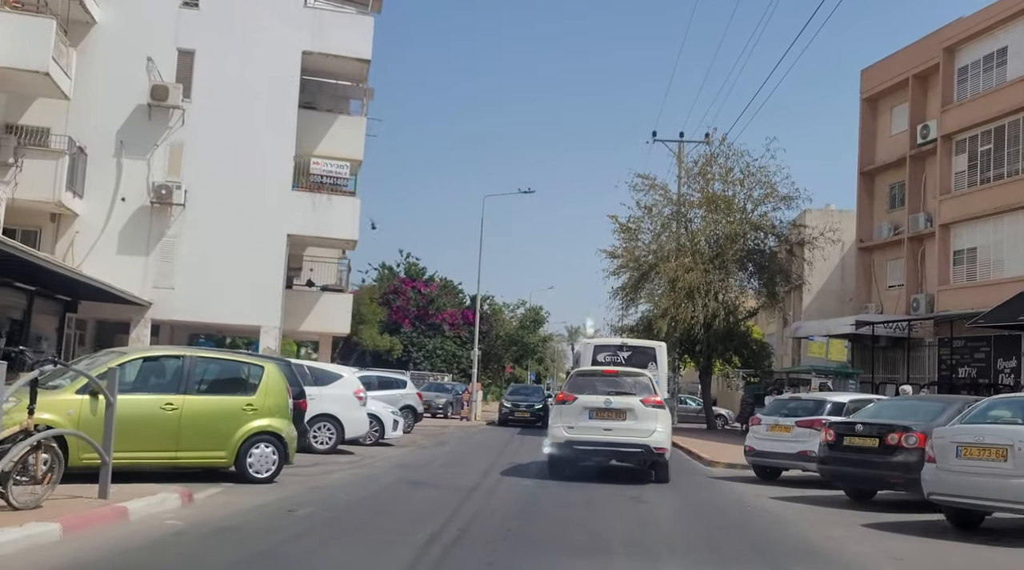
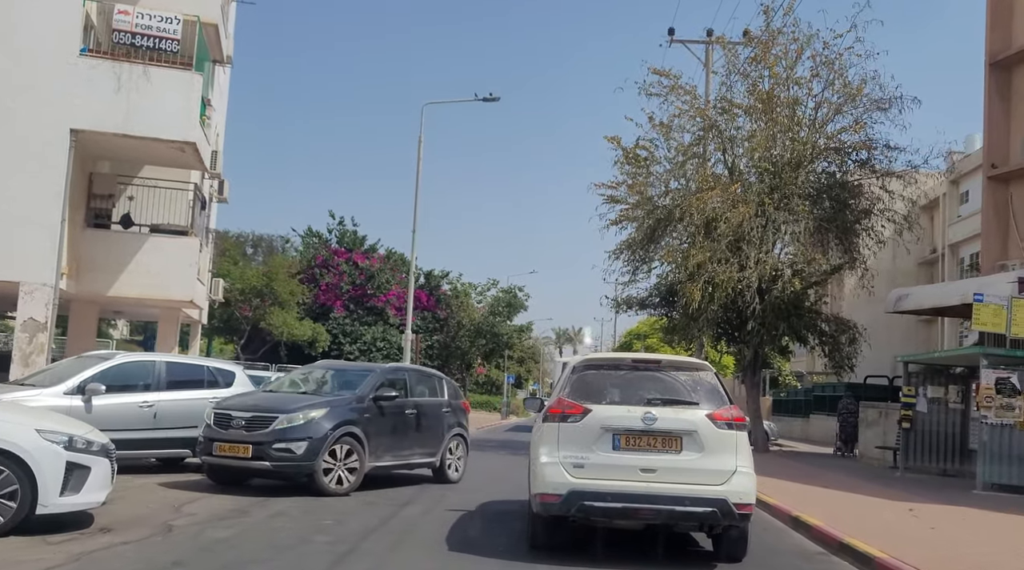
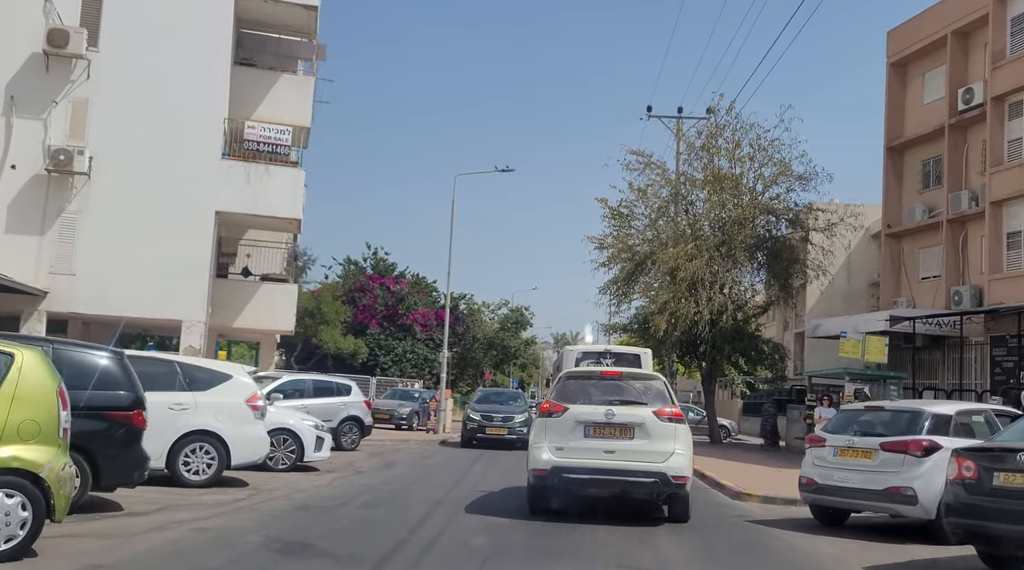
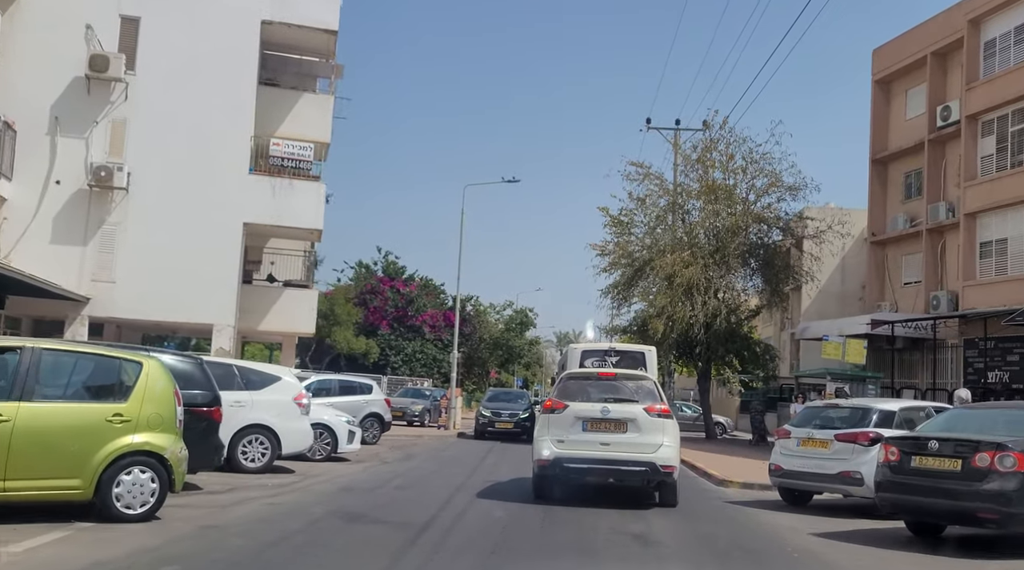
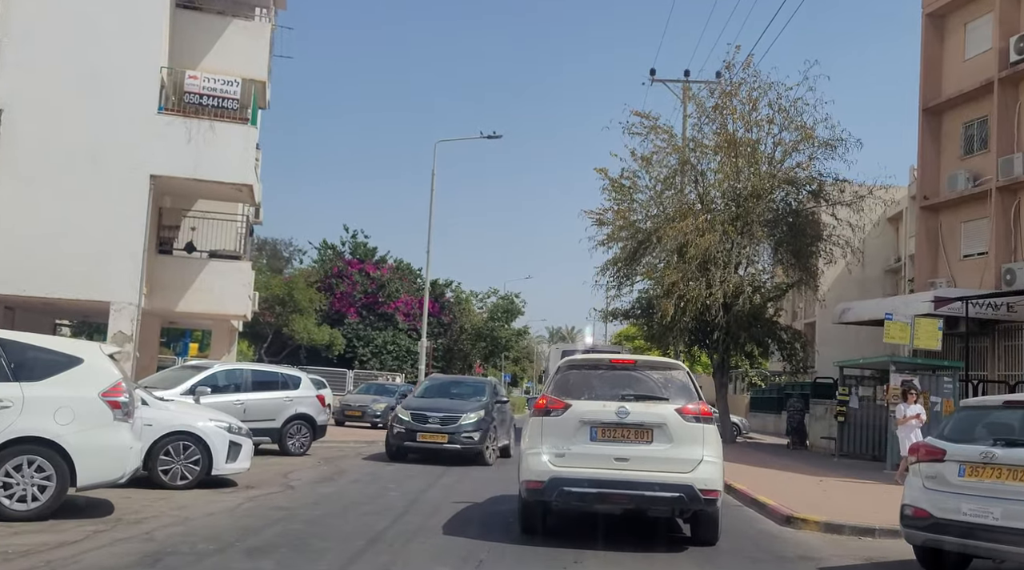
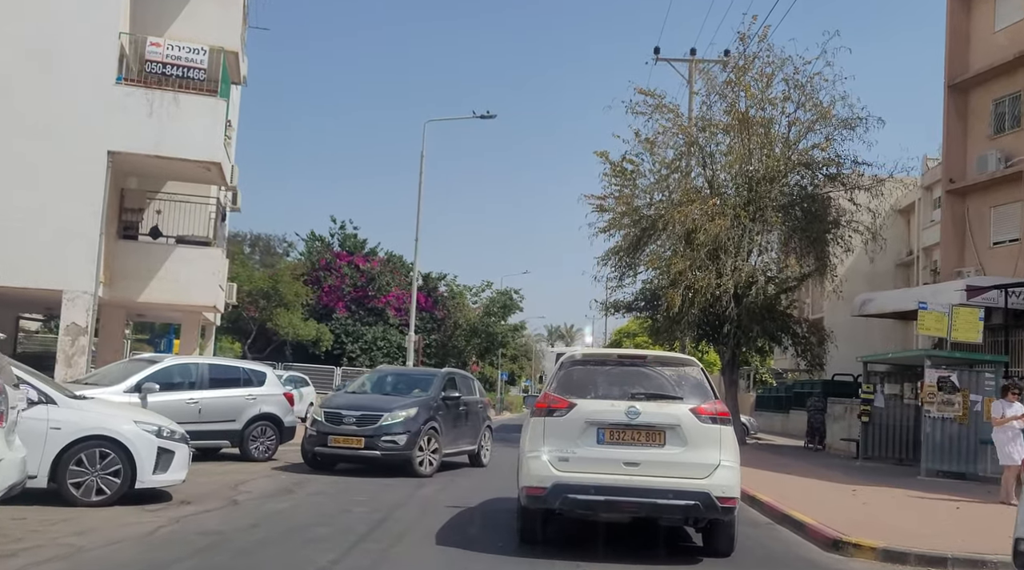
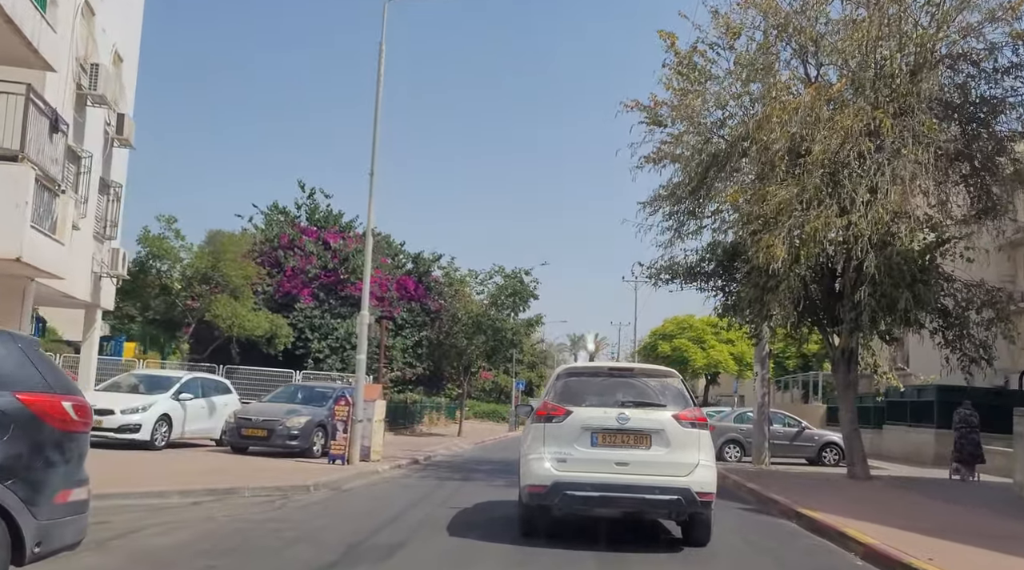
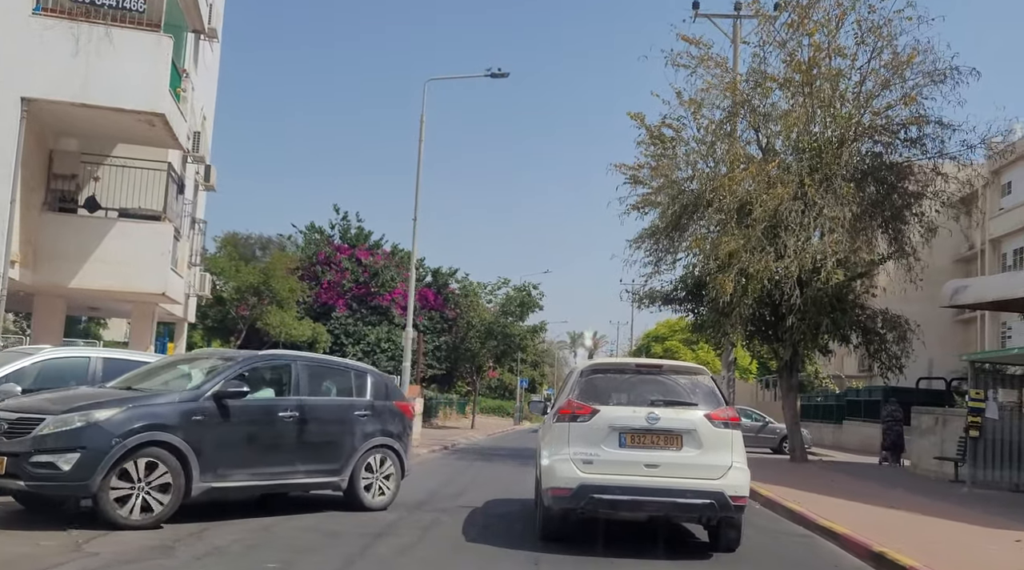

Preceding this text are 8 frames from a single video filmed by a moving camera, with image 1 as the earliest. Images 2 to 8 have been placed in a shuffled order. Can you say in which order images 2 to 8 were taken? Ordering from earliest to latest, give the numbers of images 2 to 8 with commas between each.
4, 3, 5, 6, 2, 8, 7
